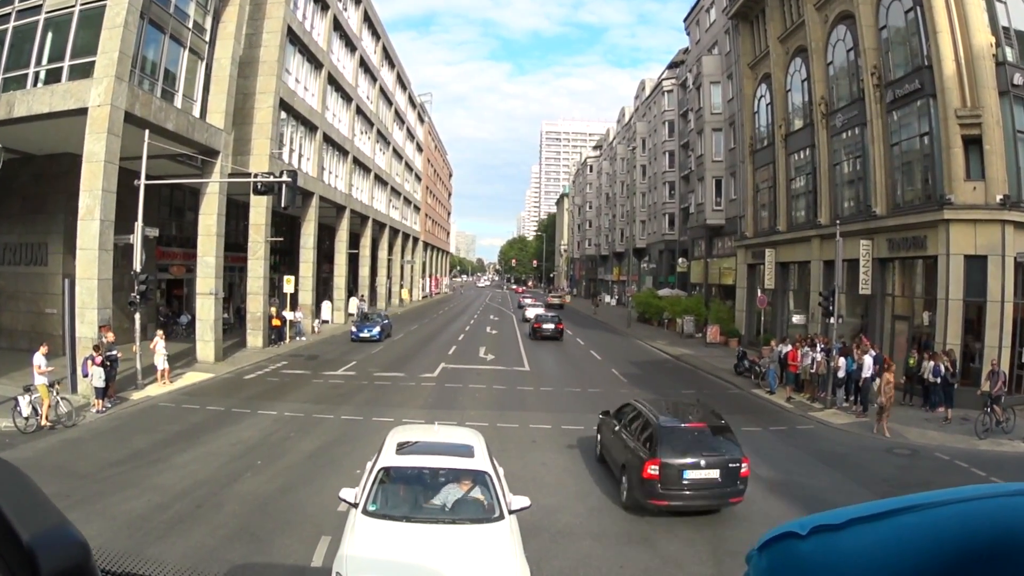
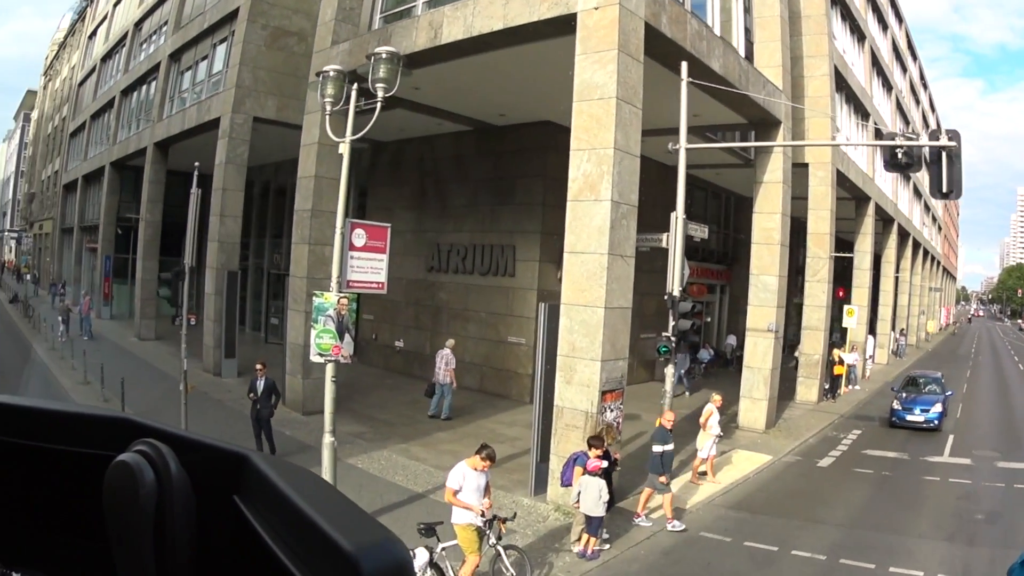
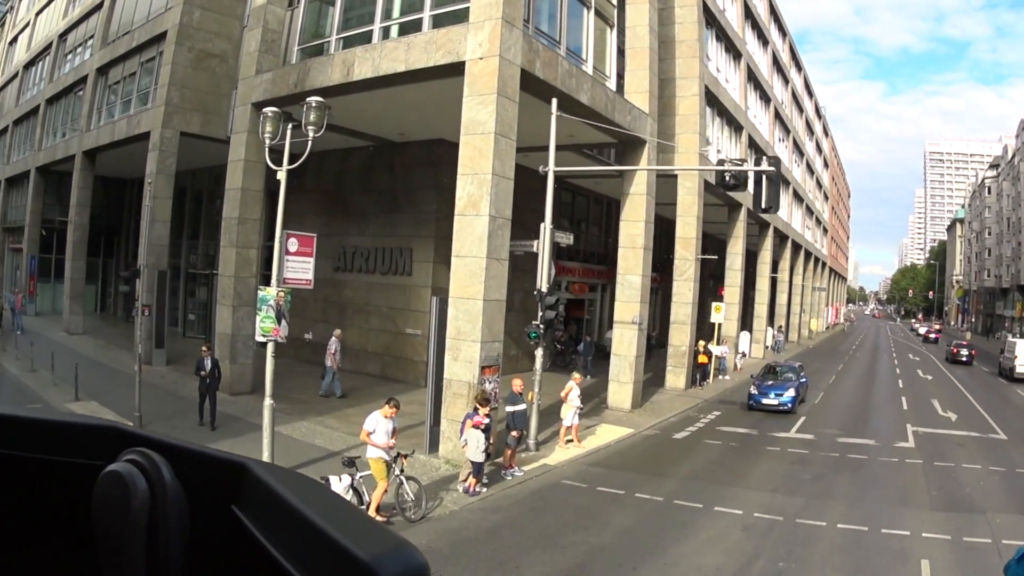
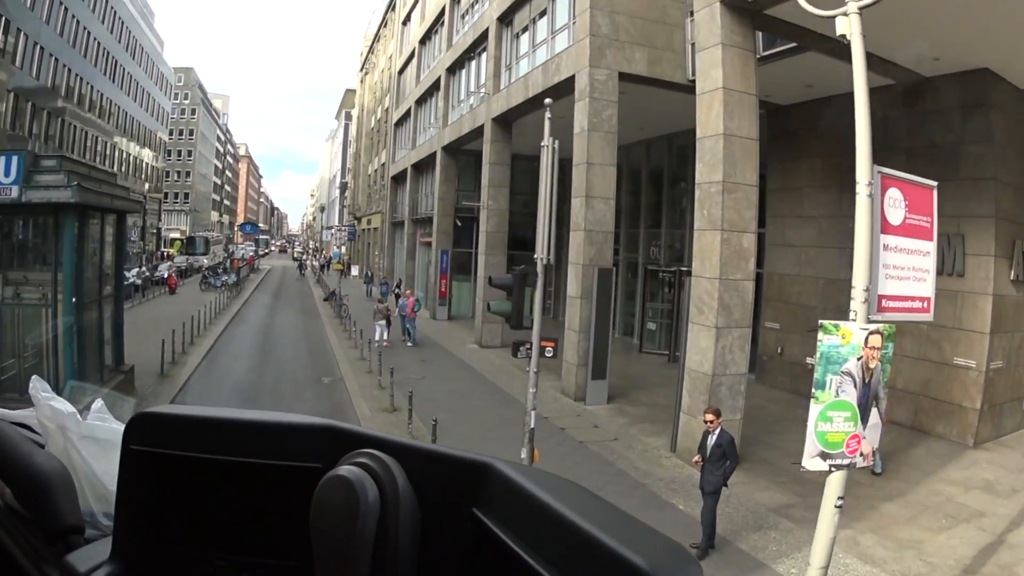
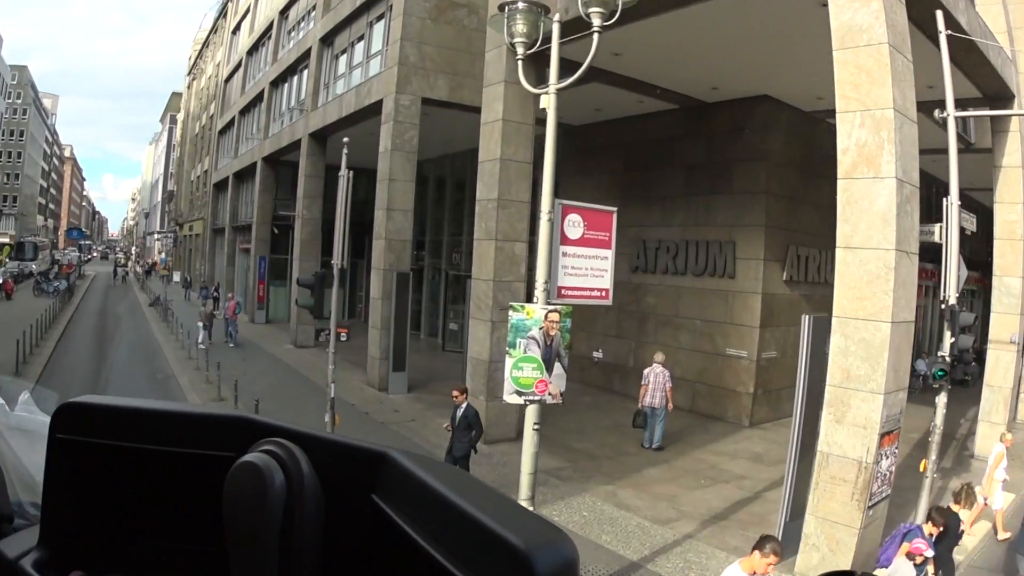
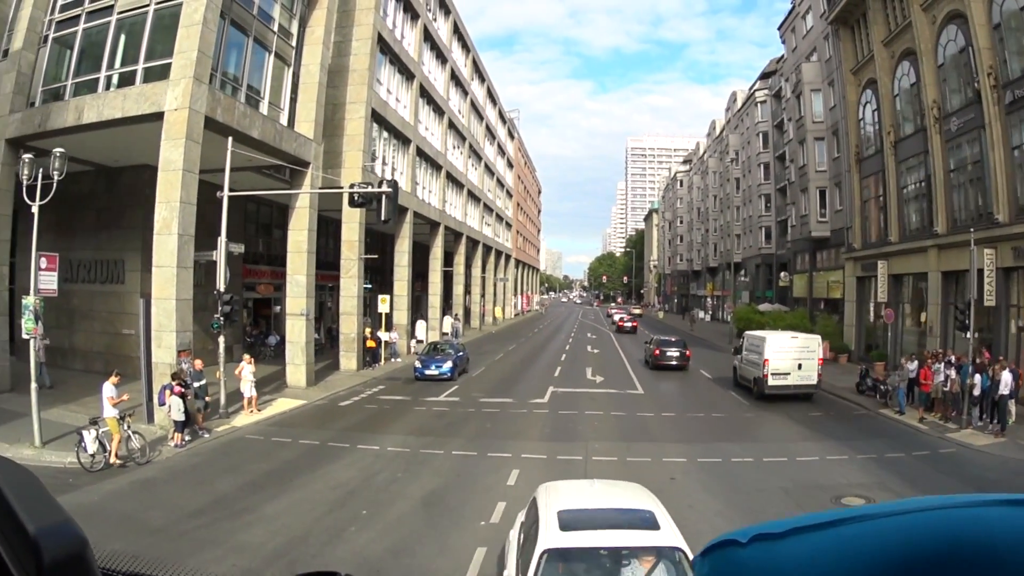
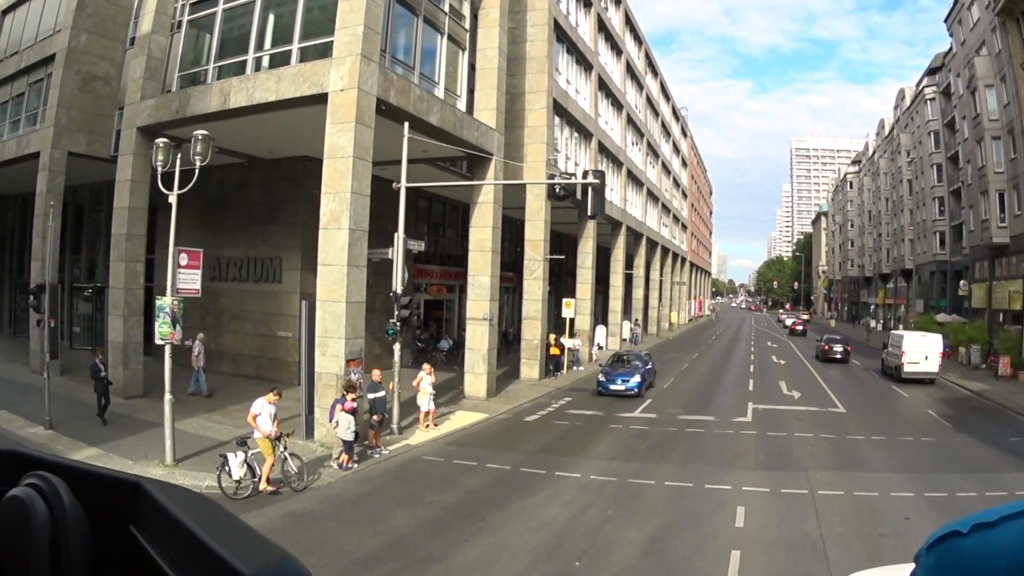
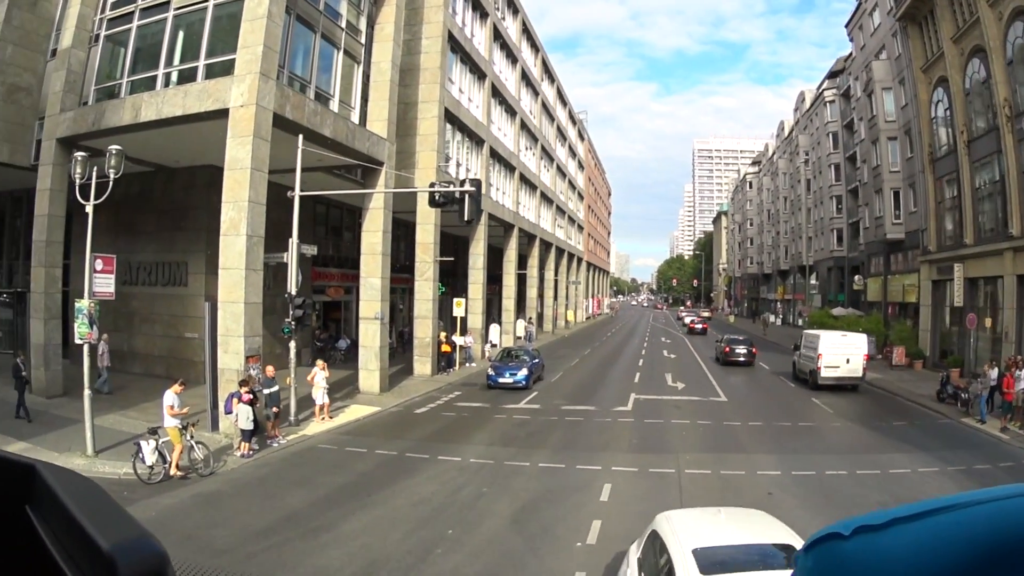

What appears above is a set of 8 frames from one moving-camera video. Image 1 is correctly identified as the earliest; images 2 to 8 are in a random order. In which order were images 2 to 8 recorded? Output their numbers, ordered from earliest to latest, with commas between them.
6, 8, 7, 3, 2, 5, 4
